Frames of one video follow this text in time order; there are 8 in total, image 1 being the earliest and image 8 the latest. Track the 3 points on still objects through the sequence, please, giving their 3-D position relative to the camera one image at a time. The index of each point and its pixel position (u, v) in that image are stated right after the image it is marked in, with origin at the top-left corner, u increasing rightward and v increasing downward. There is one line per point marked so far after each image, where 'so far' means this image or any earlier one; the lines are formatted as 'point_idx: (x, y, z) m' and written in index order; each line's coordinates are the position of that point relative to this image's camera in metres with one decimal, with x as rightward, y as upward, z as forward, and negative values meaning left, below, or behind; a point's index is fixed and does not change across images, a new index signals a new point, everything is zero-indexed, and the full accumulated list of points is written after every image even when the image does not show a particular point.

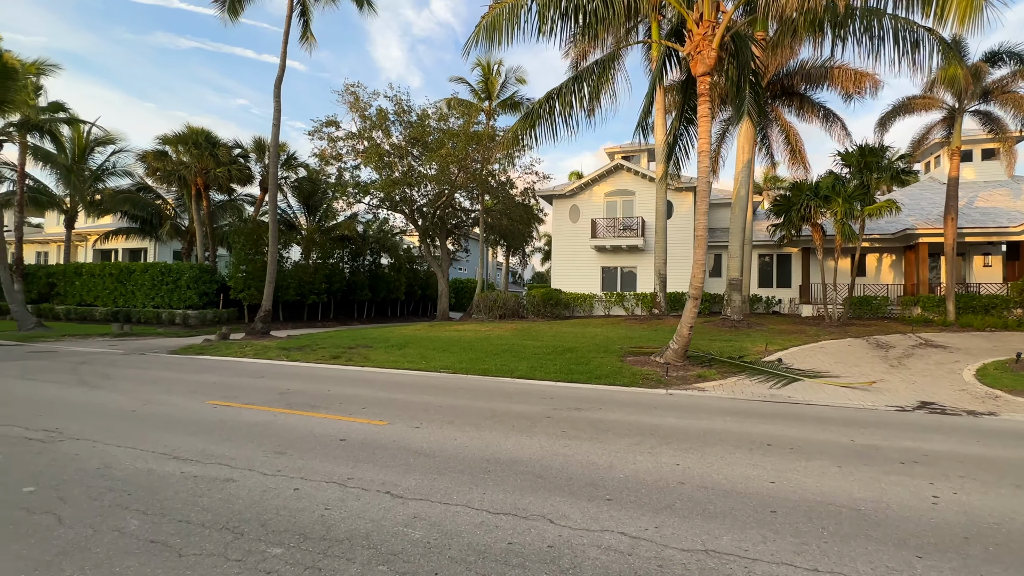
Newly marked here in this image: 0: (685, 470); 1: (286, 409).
0: (+1.8, -1.9, +4.8) m
1: (-3.3, -1.7, +6.8) m
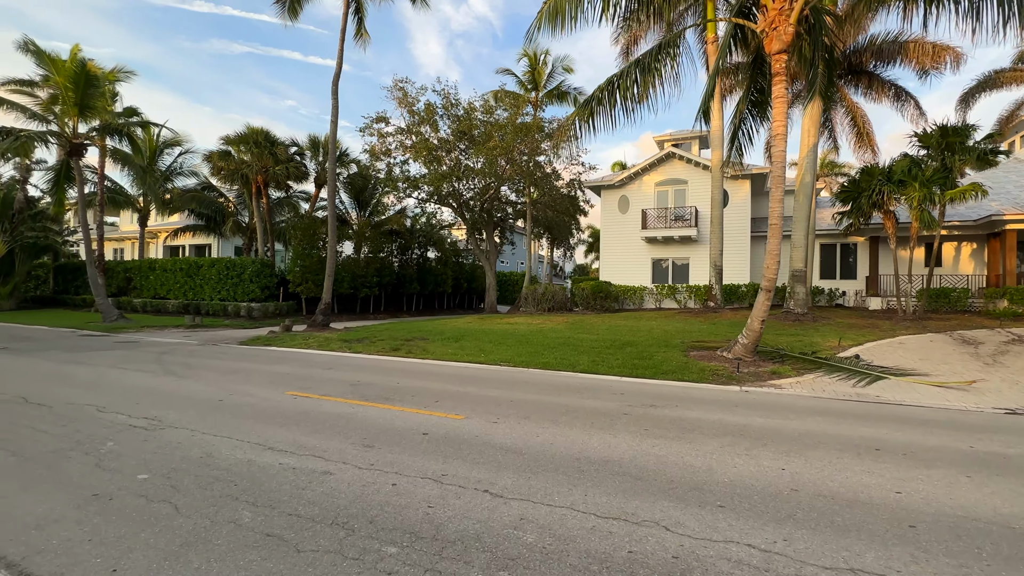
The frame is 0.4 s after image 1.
0: (+2.7, -1.8, +4.5) m
1: (-2.2, -1.6, +6.8) m
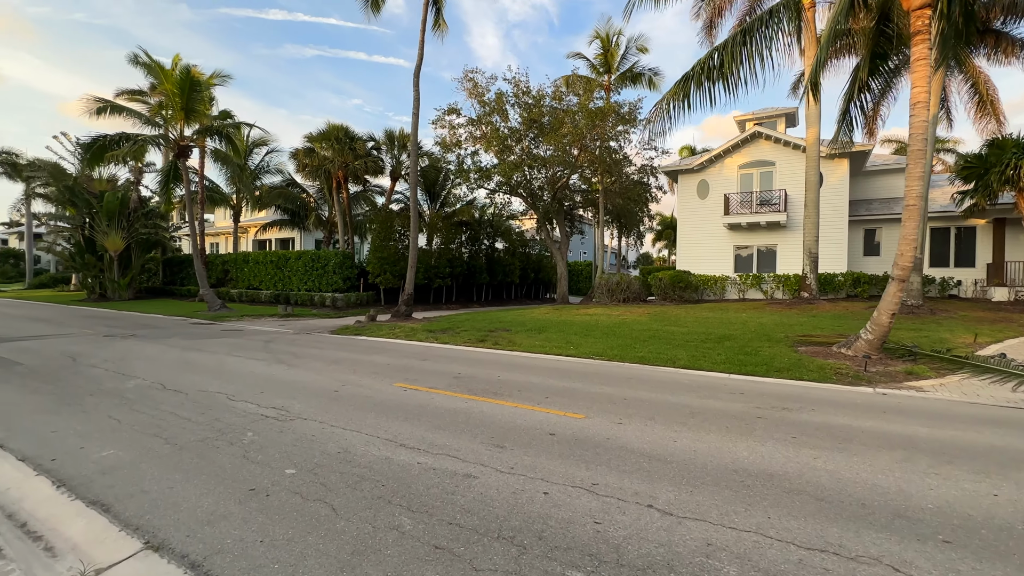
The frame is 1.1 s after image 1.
0: (+3.9, -1.7, +3.7) m
1: (-0.6, -1.5, +6.6) m
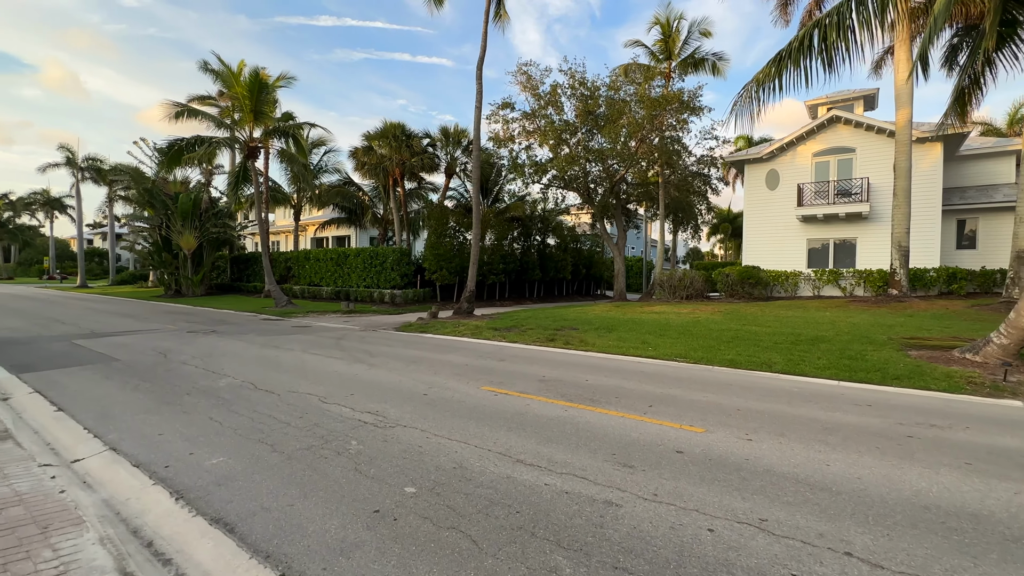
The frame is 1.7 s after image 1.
0: (+4.9, -1.7, +2.8) m
1: (+0.7, -1.5, +6.2) m
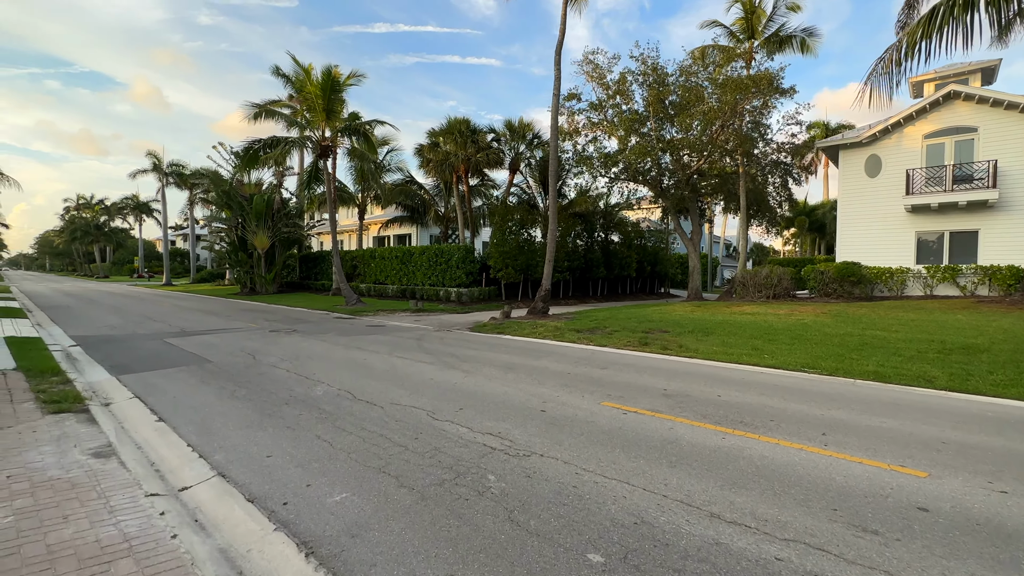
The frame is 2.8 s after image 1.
0: (+6.1, -1.7, +1.4) m
1: (+2.2, -1.5, +5.1) m
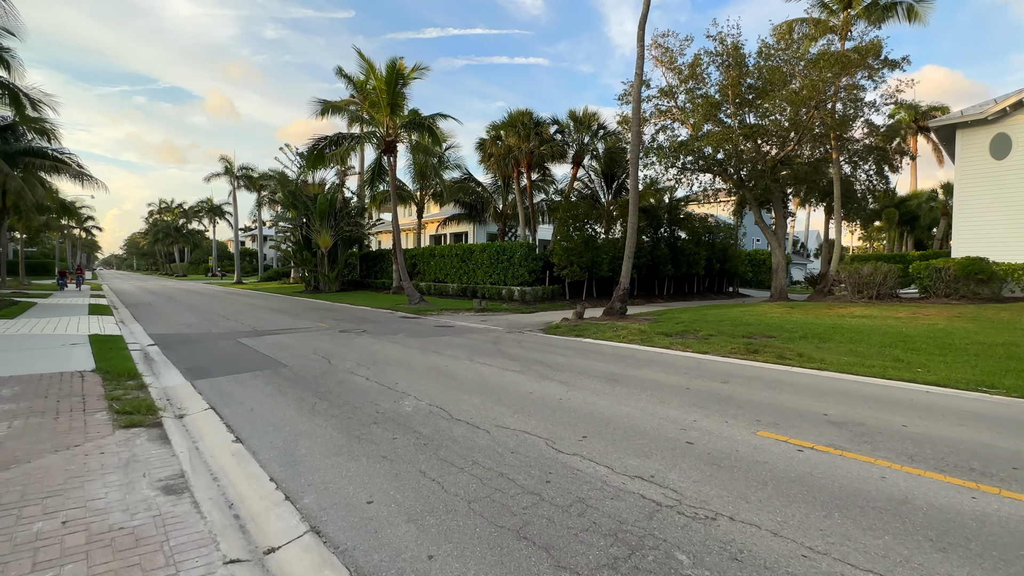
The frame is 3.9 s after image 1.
0: (+6.9, -1.7, -0.4) m
1: (+3.5, -1.5, +3.8) m
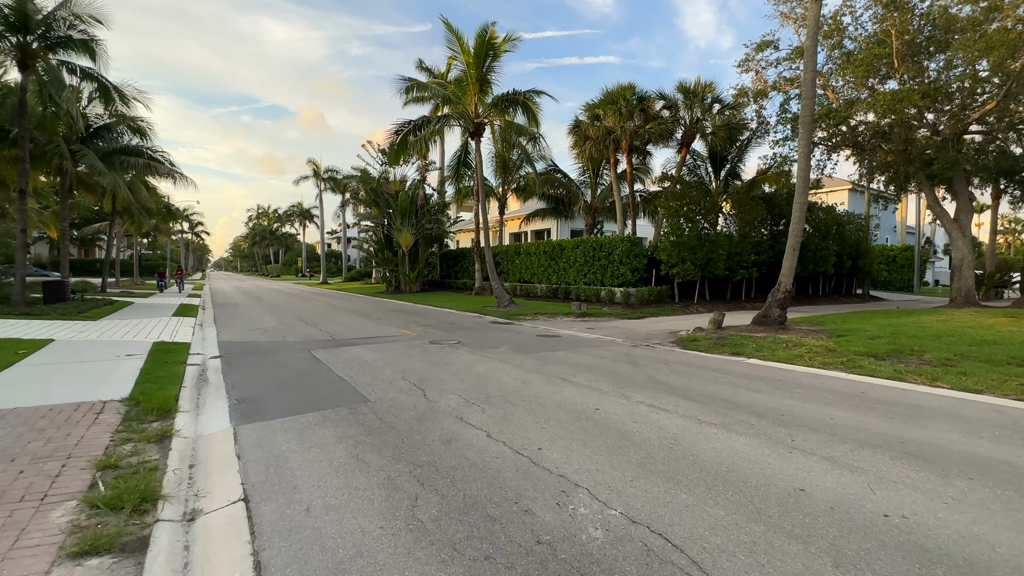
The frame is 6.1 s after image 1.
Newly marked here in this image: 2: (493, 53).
0: (+7.6, -1.8, -4.2) m
1: (+4.9, -1.5, +0.4) m
2: (-0.8, +8.9, +18.1) m
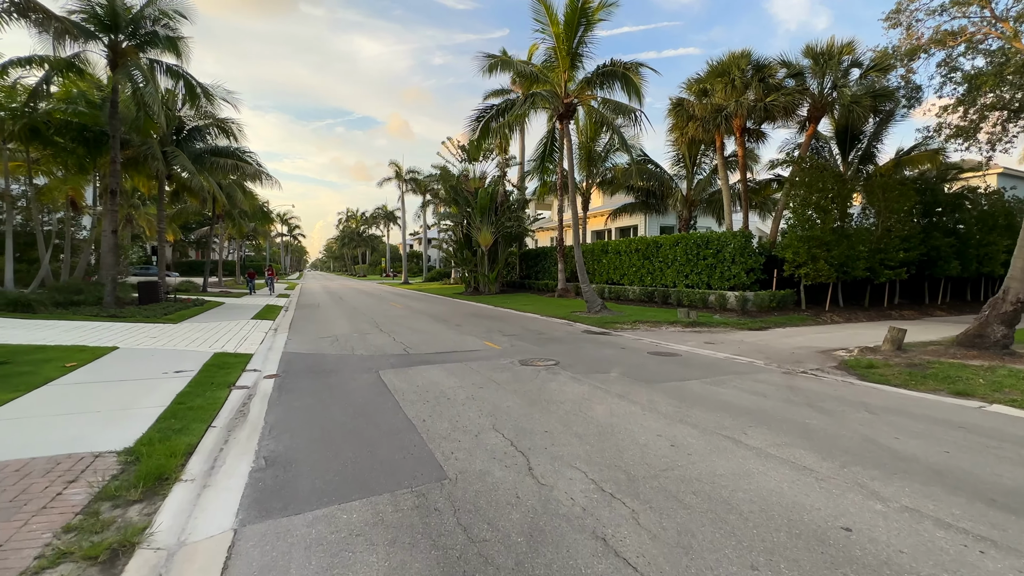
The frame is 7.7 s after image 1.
0: (+7.1, -1.9, -7.5) m
1: (+5.1, -1.7, -2.5) m
2: (+2.4, +8.8, +15.8) m
